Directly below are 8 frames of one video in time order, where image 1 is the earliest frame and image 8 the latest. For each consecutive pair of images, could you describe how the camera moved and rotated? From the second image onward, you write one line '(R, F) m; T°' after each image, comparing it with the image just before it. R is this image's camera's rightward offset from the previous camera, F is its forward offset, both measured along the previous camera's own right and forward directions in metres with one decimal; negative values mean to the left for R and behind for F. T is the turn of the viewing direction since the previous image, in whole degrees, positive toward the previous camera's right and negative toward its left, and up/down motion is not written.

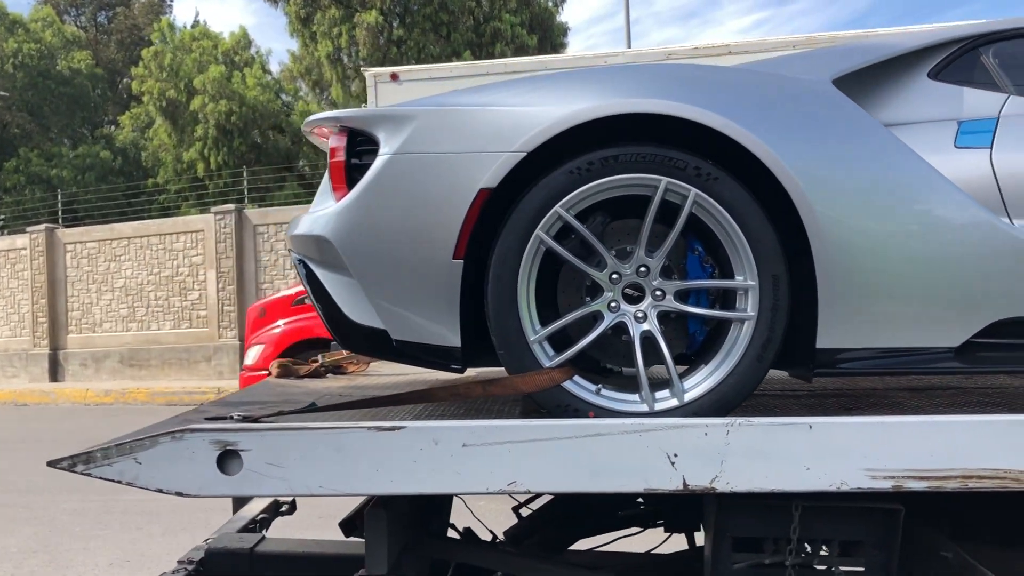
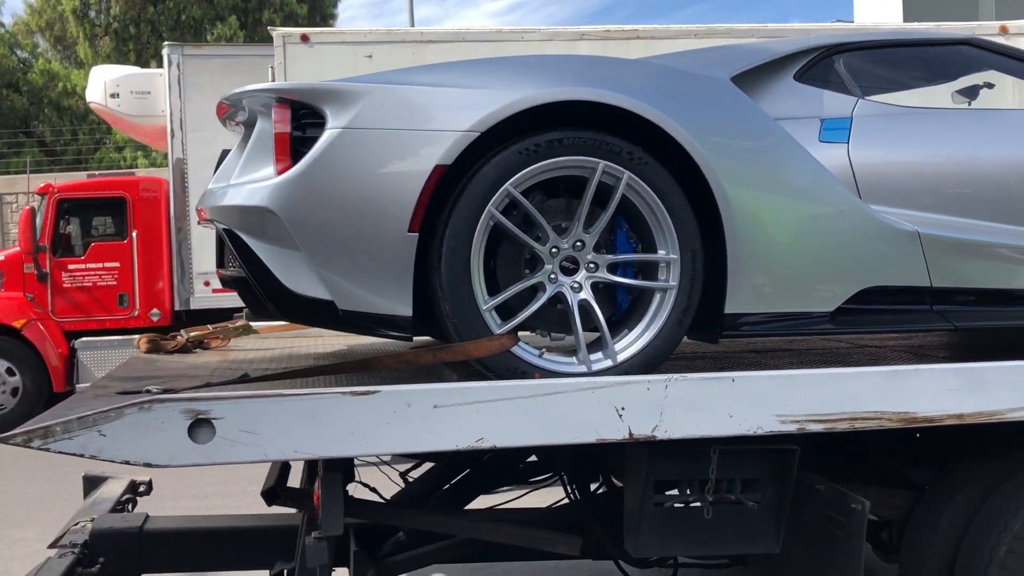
(-0.4, -0.1) m; +14°
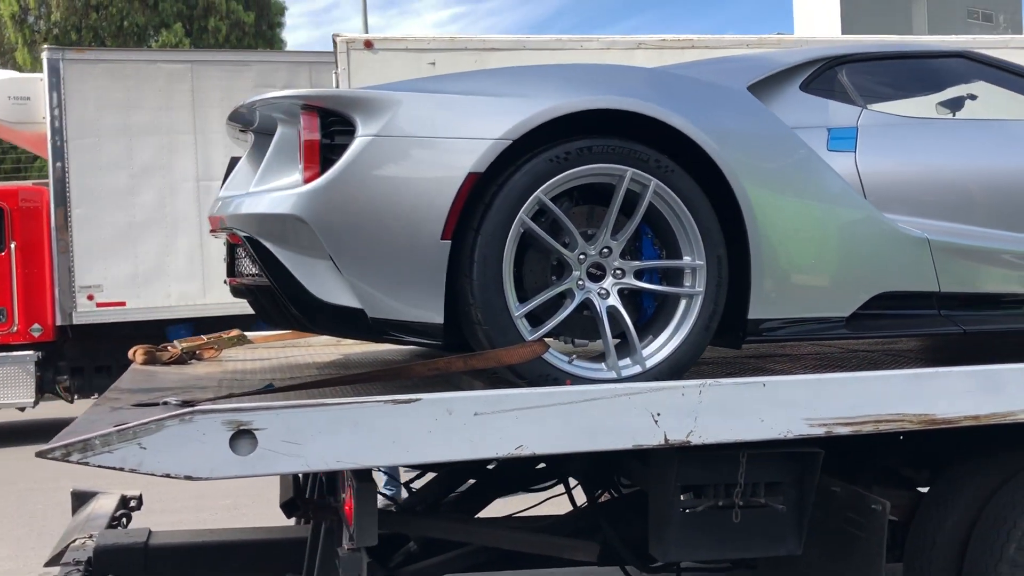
(-0.2, 0.0) m; +3°
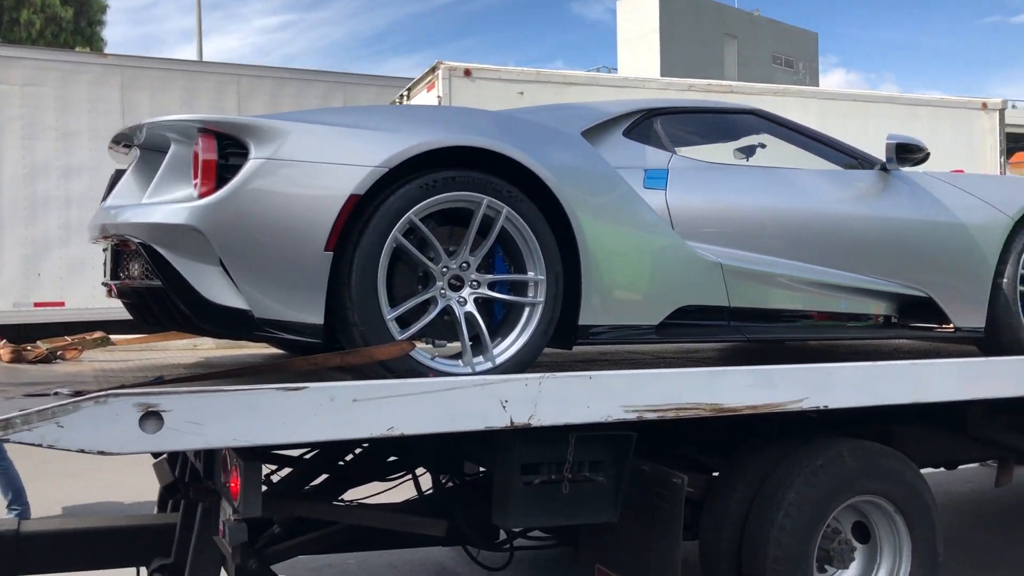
(-0.1, -0.4) m; +10°
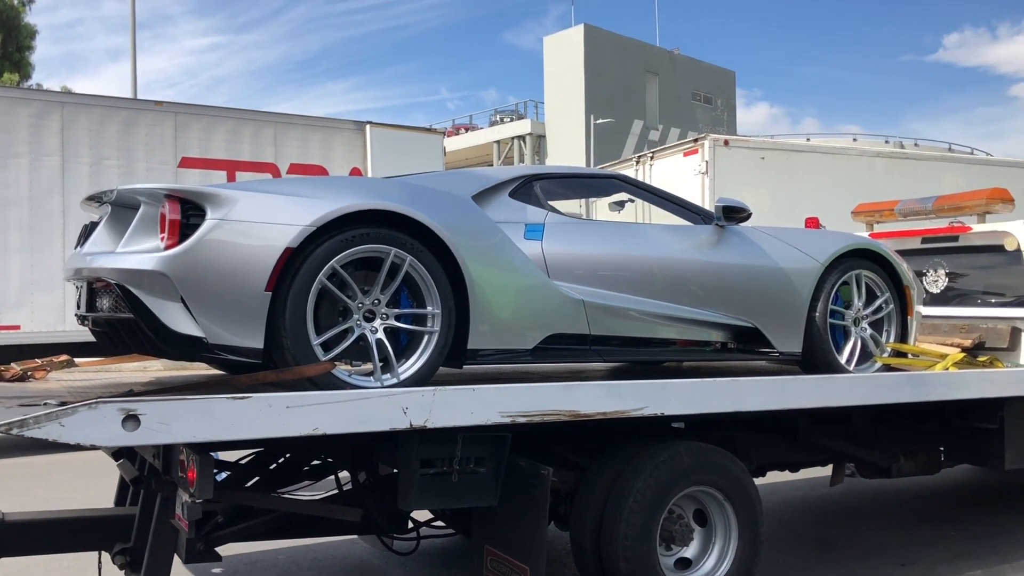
(+0.1, -0.7) m; +4°
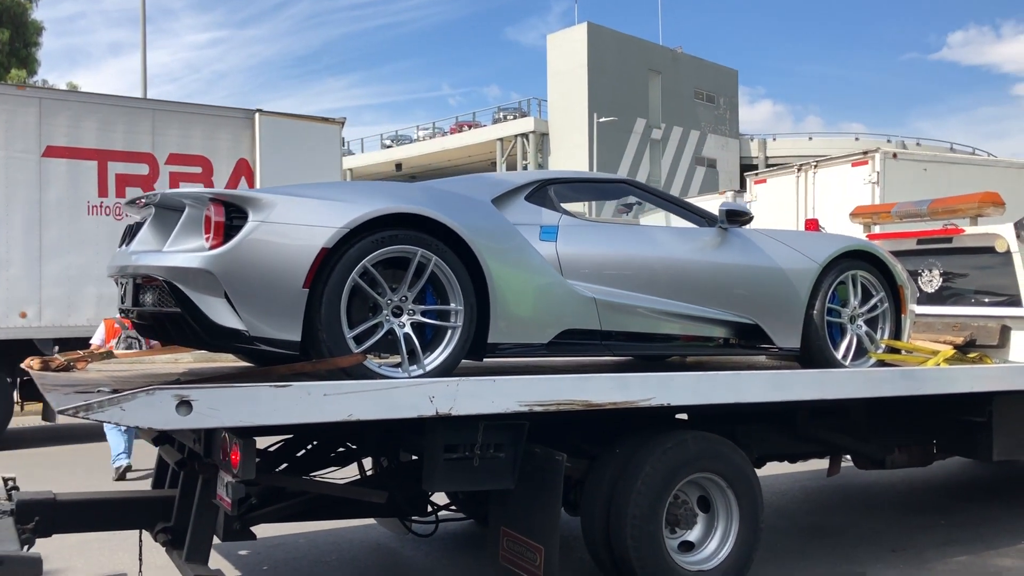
(-0.1, -0.3) m; 0°
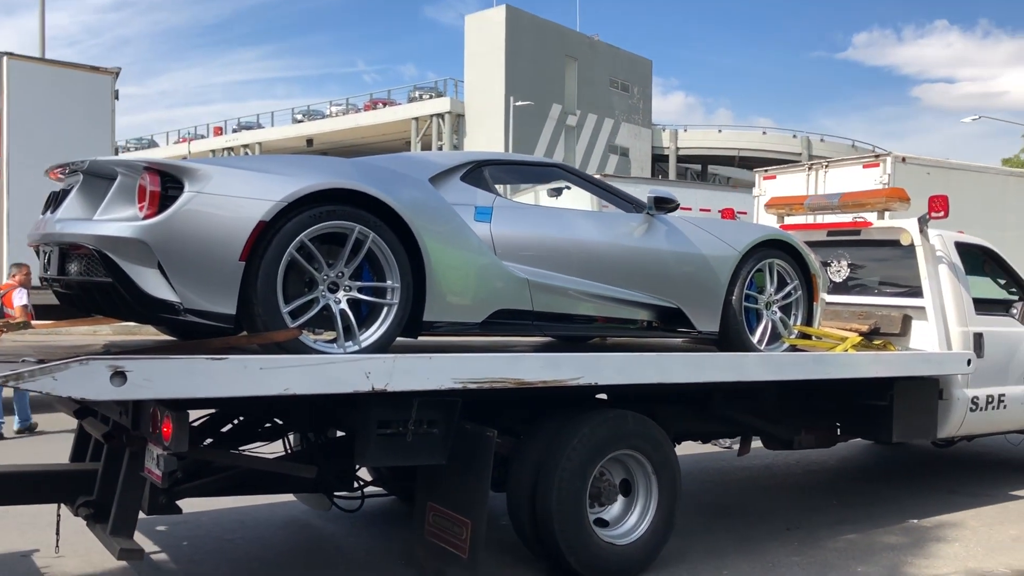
(-0.1, -0.1) m; +5°
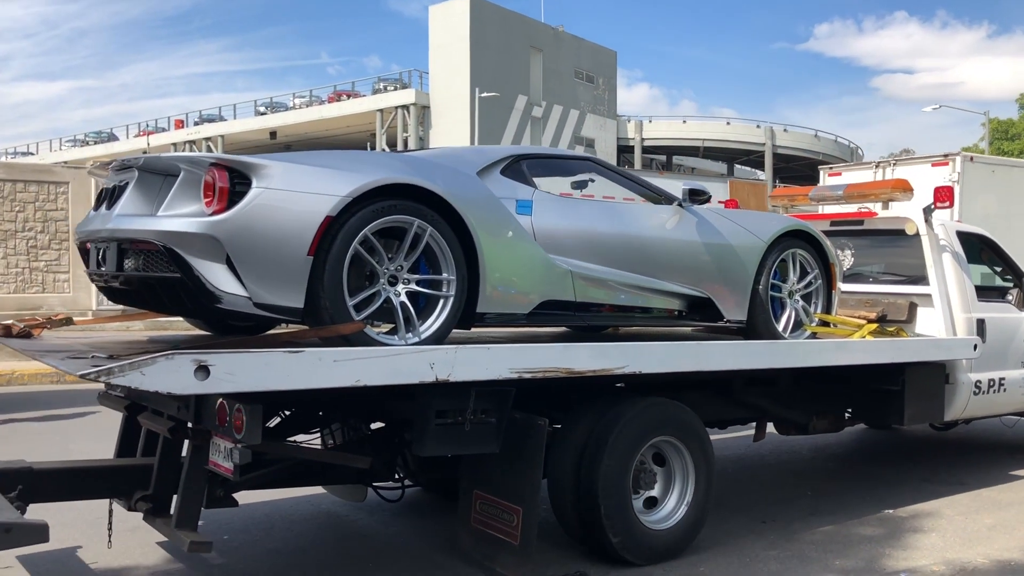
(-0.4, -0.1) m; +2°
